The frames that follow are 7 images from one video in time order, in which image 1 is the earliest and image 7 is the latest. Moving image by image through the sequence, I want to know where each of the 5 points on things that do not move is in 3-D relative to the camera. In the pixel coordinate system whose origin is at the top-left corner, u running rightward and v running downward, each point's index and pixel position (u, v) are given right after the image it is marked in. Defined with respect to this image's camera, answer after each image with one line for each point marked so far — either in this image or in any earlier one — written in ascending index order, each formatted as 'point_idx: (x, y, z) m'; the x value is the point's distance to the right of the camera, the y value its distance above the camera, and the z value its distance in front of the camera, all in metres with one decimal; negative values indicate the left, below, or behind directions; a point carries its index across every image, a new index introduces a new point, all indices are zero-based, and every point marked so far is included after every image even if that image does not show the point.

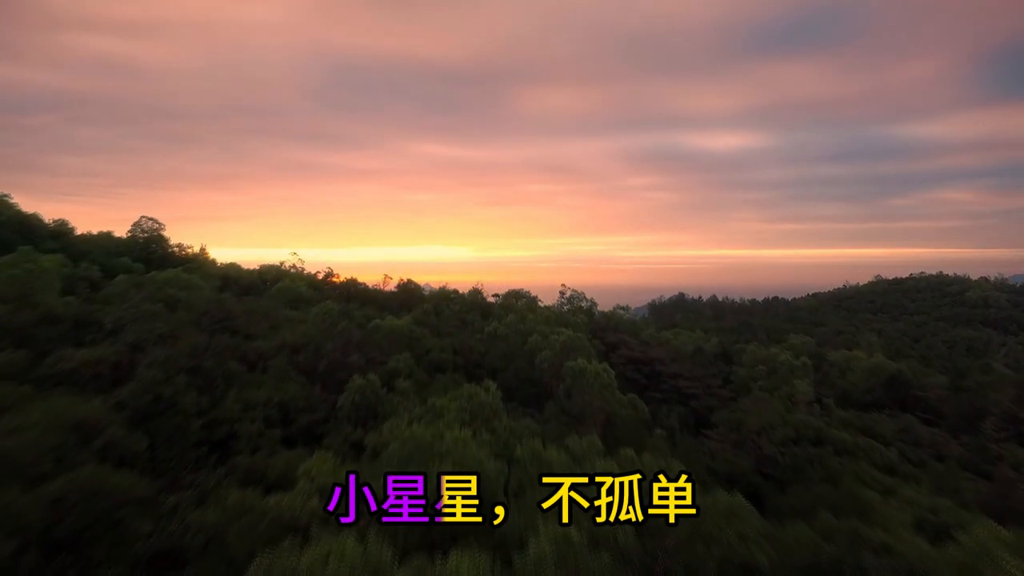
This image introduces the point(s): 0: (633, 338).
0: (+5.0, -1.4, +16.7) m
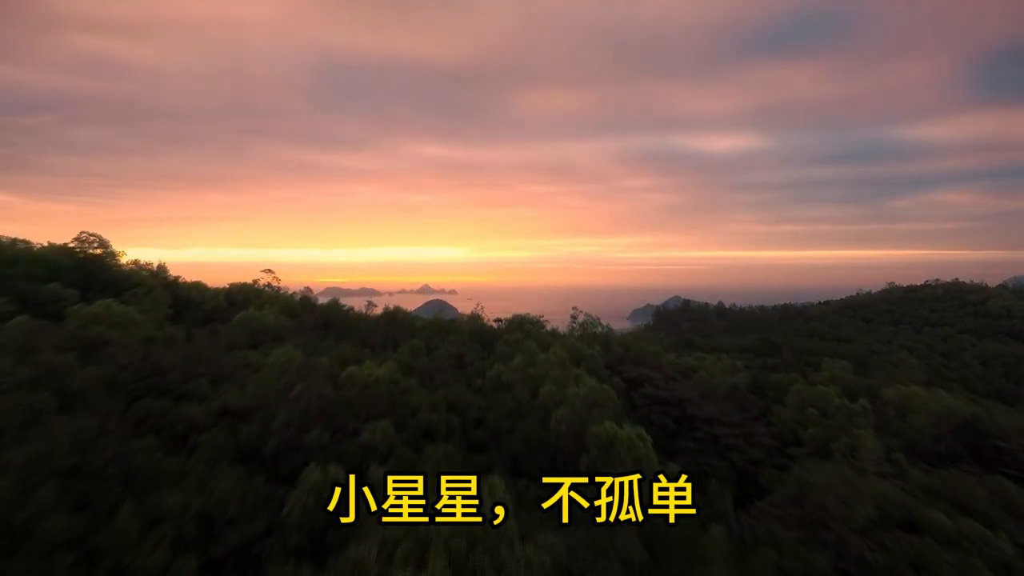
0: (+5.1, -1.8, +15.5) m
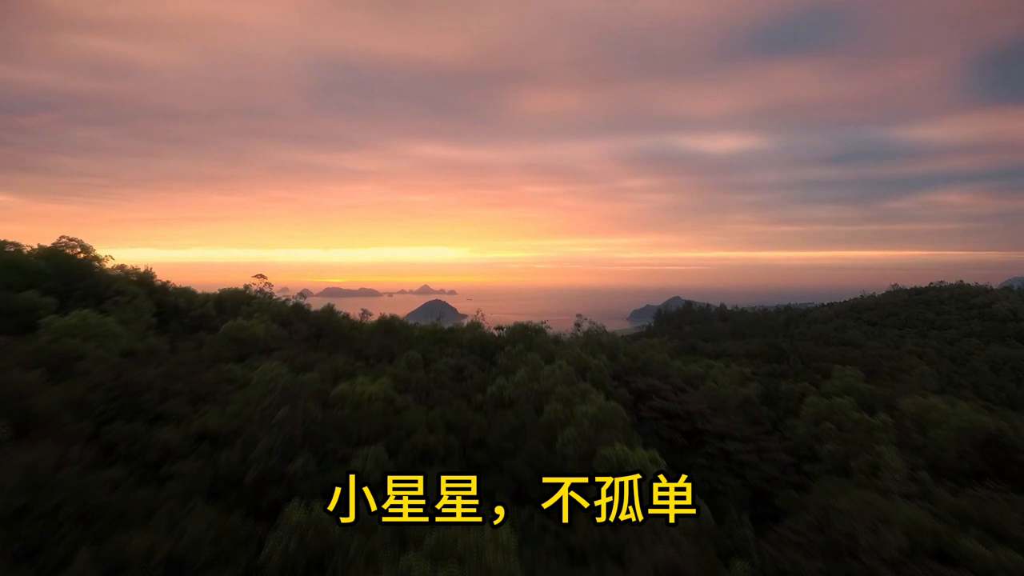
0: (+5.1, -1.9, +15.1) m
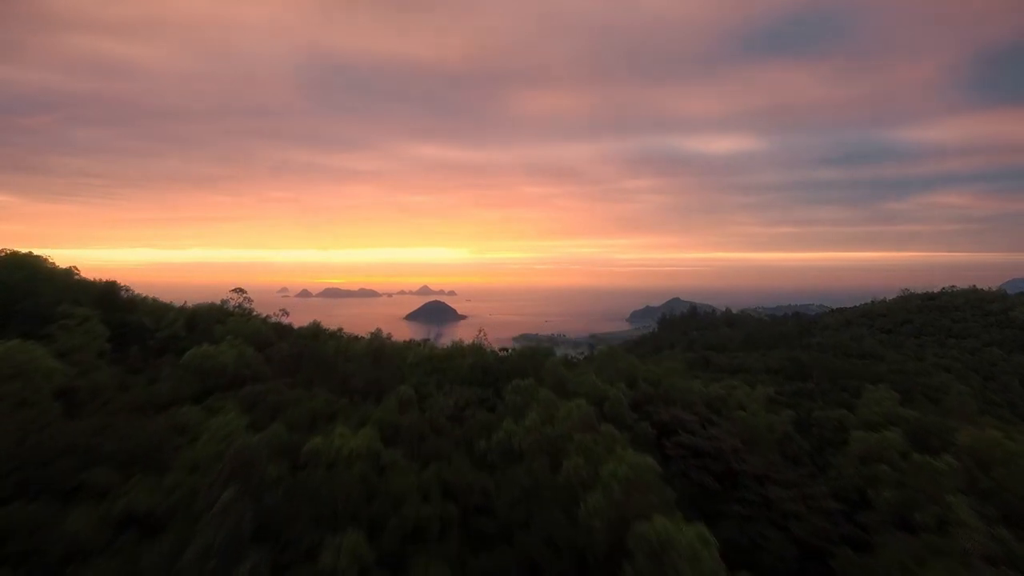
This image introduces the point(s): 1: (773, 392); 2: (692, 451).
0: (+5.2, -2.2, +14.3) m
1: (+5.3, -2.1, +9.8) m
2: (+2.4, -2.1, +6.2) m
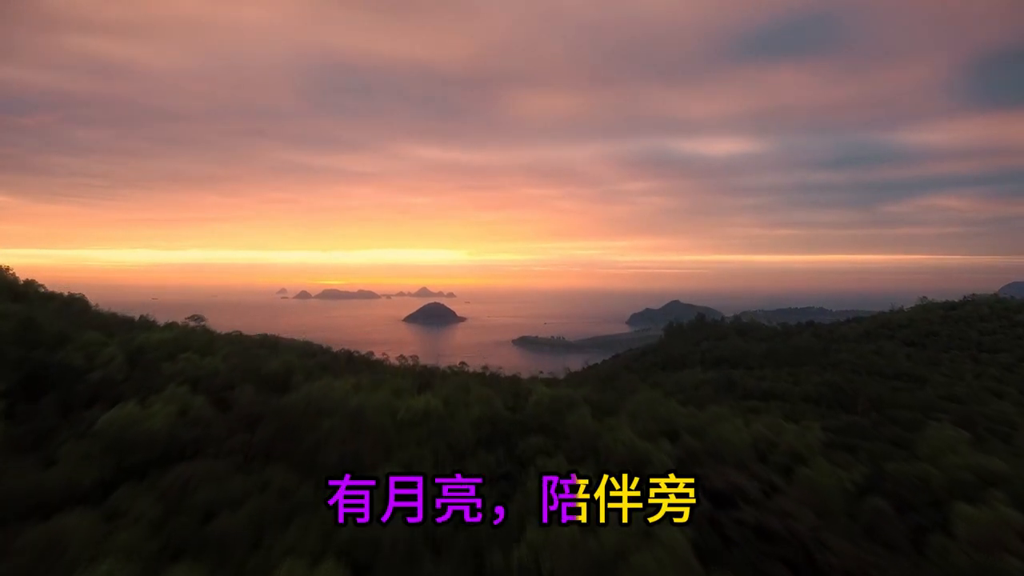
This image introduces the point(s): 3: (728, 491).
0: (+5.3, -2.6, +13.0) m
1: (+5.5, -2.5, +8.5) m
2: (+2.5, -2.5, +4.9) m
3: (+2.4, -2.3, +5.4) m
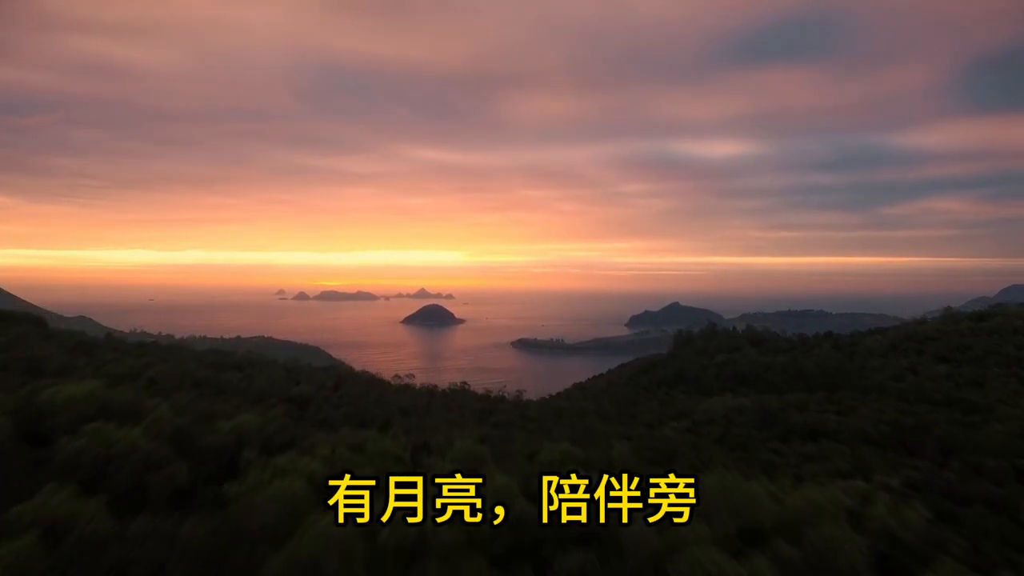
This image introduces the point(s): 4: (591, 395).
0: (+5.6, -3.1, +11.4) m
1: (+5.7, -3.0, +6.9) m
2: (+2.8, -2.9, +3.4) m
3: (+2.7, -2.7, +3.8) m
4: (+3.0, -4.0, +17.8) m
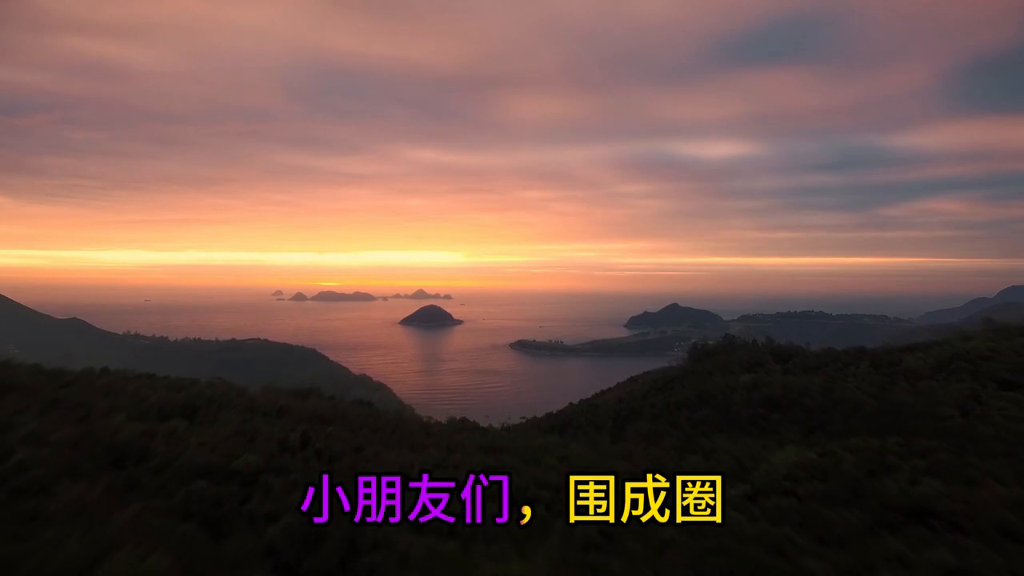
0: (+5.8, -3.7, +8.9) m
1: (+6.0, -3.5, +4.4) m
2: (+3.0, -3.5, +0.8) m
3: (+2.9, -3.3, +1.3) m
4: (+3.2, -4.6, +15.2) m
